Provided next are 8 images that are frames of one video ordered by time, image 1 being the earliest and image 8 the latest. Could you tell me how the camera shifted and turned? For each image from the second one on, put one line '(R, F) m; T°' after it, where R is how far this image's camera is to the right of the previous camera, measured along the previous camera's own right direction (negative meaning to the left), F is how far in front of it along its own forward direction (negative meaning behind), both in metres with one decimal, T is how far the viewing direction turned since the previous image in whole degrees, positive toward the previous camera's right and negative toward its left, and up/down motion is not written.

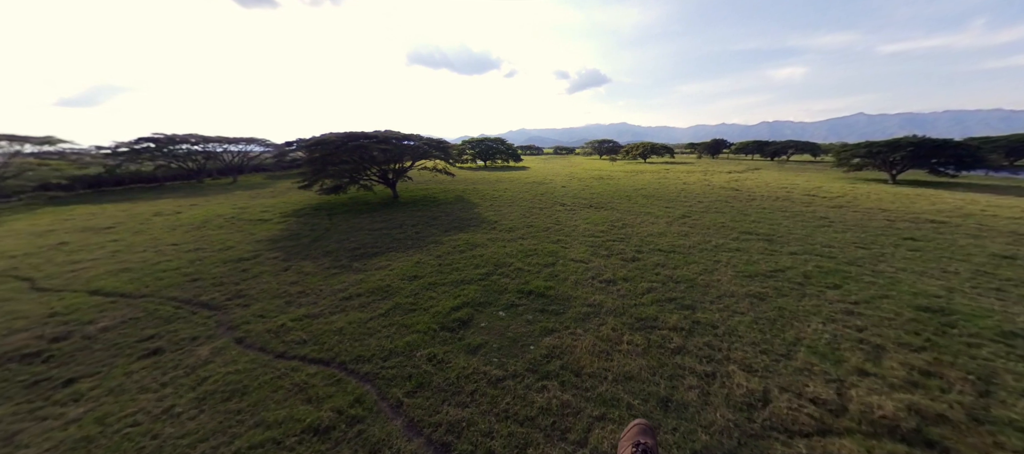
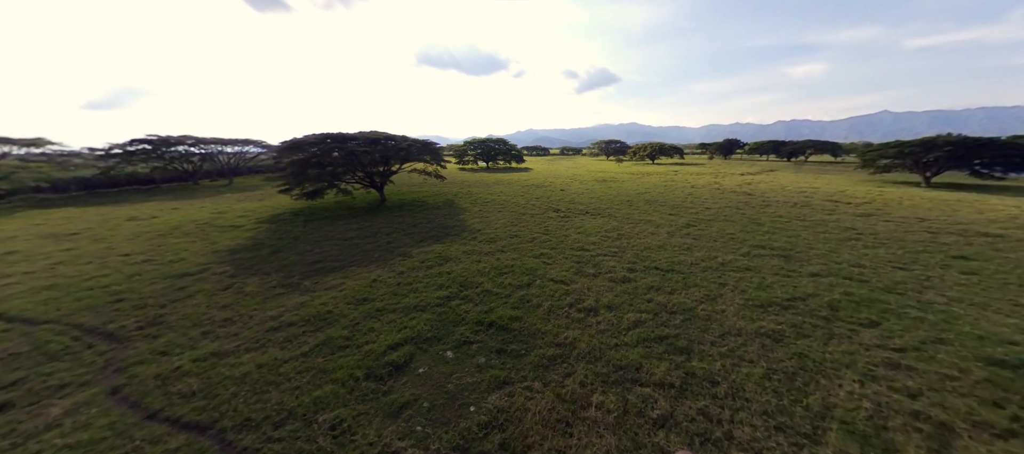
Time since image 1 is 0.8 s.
(+1.4, +1.7) m; -2°
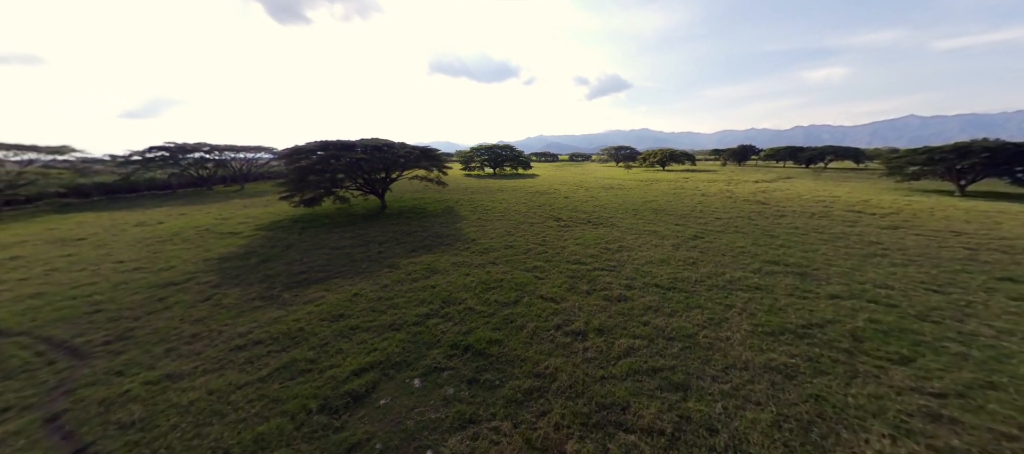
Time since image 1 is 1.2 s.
(+0.8, +0.7) m; -2°
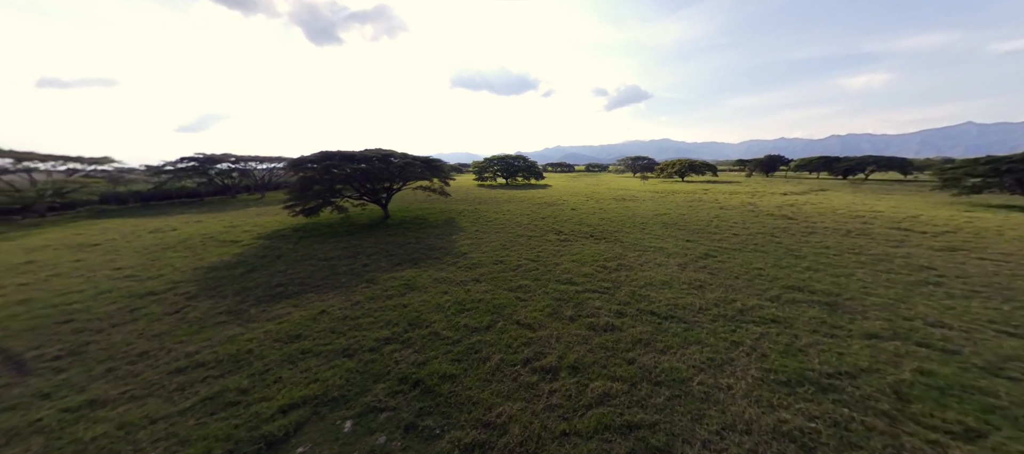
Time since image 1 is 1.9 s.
(+1.3, +1.0) m; -4°
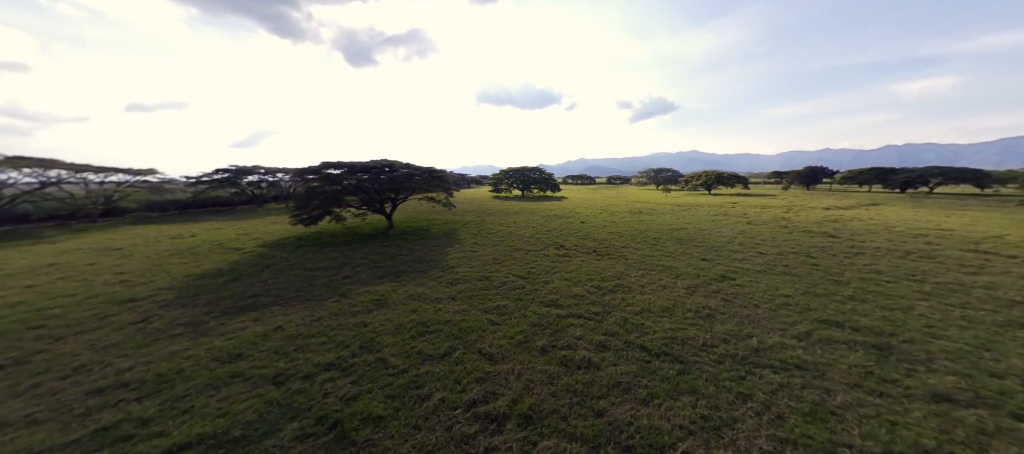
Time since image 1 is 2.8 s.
(+1.5, +1.2) m; -5°
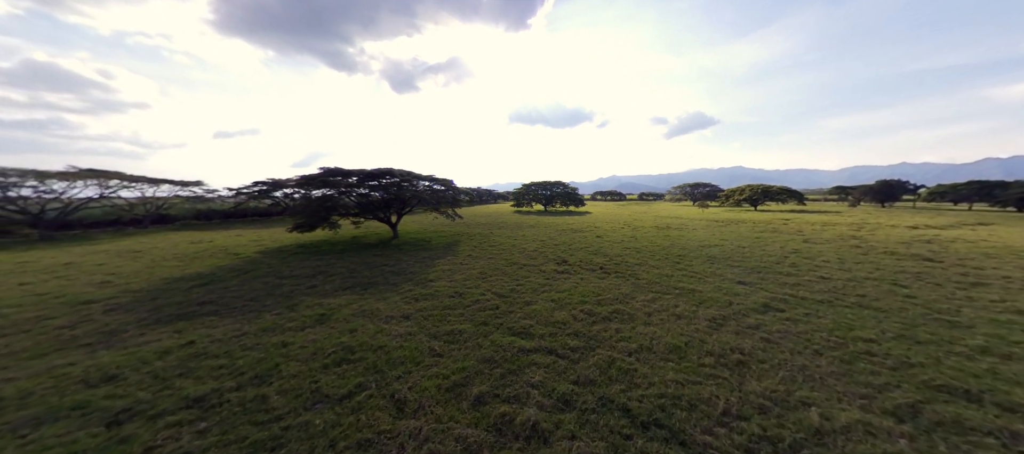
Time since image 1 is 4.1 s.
(+1.8, +2.2) m; -6°
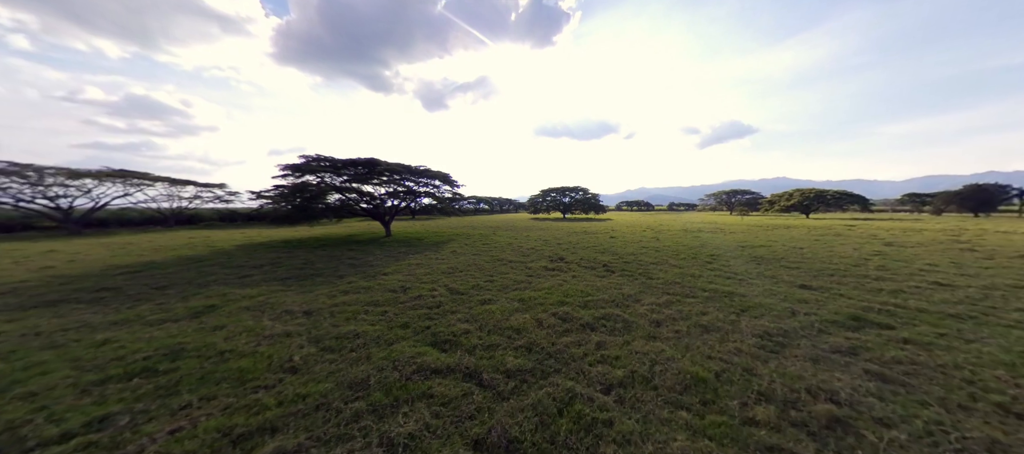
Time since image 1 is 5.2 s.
(+1.6, +2.7) m; -5°
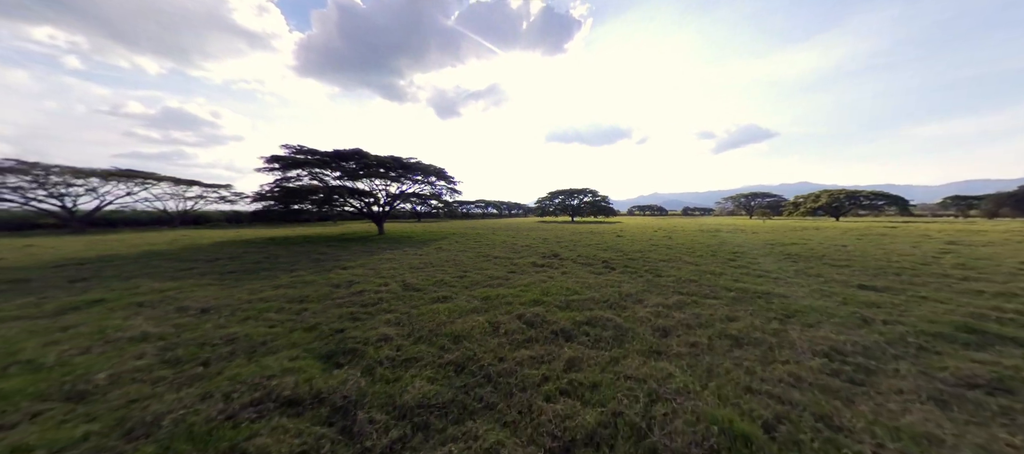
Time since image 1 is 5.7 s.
(+0.8, +1.5) m; -2°
